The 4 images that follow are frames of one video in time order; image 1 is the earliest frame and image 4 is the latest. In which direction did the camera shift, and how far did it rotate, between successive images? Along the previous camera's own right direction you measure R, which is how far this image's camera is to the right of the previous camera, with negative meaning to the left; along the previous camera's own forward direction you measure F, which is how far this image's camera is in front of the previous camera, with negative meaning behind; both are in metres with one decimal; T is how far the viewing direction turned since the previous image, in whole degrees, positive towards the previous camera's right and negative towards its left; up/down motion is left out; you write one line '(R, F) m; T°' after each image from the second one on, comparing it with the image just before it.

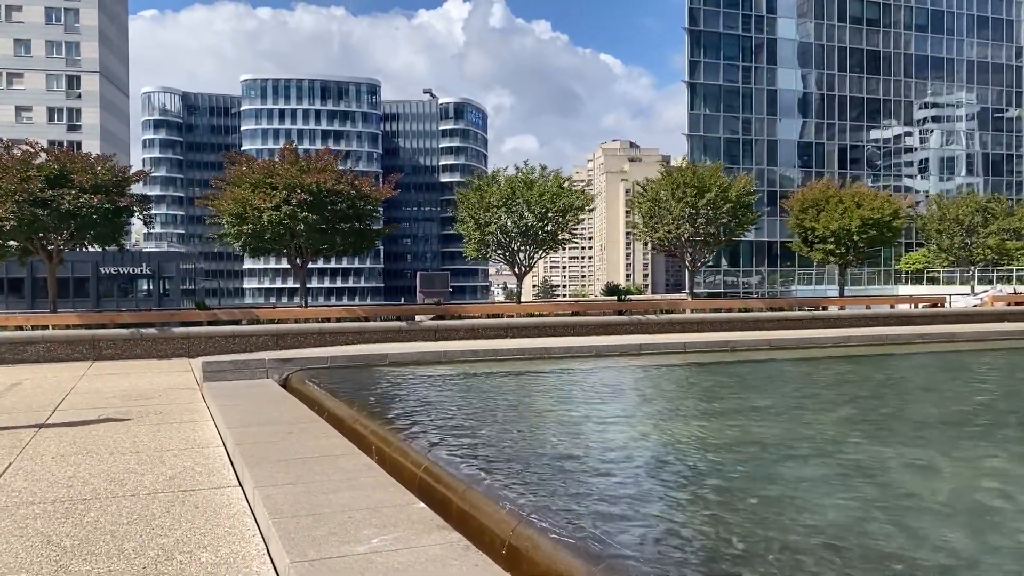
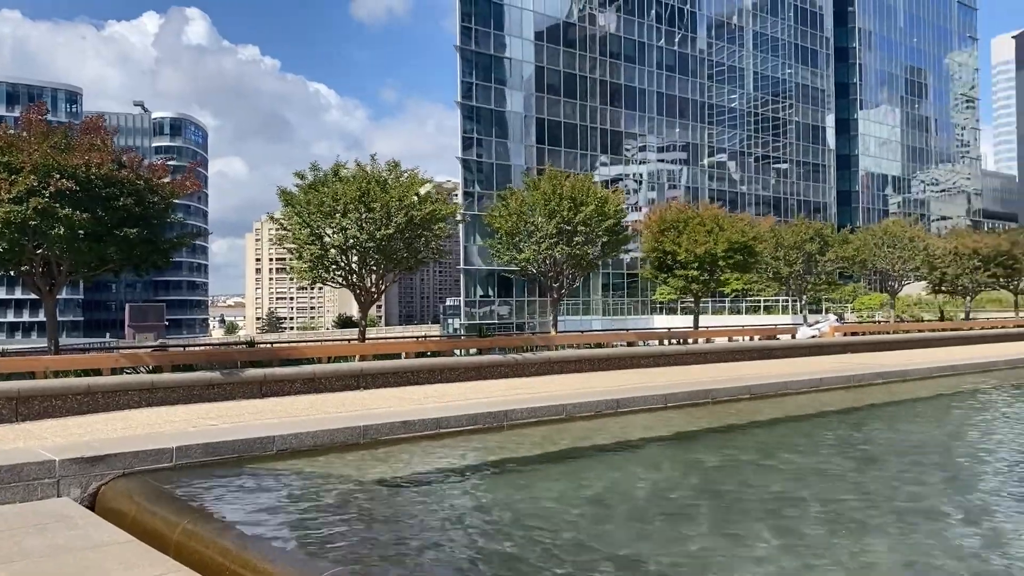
(-2.5, +5.4) m; +18°
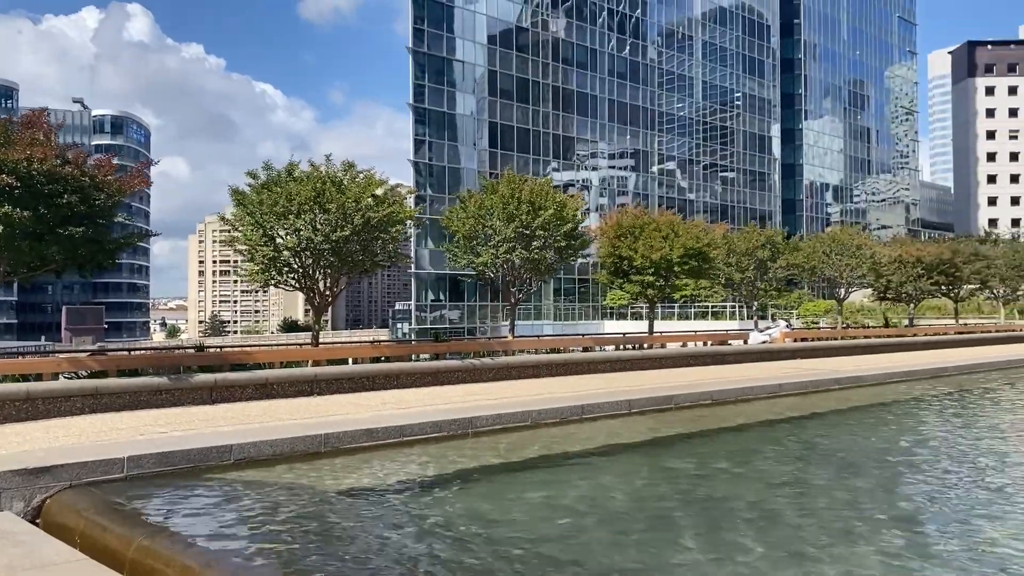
(-0.2, +0.2) m; +3°
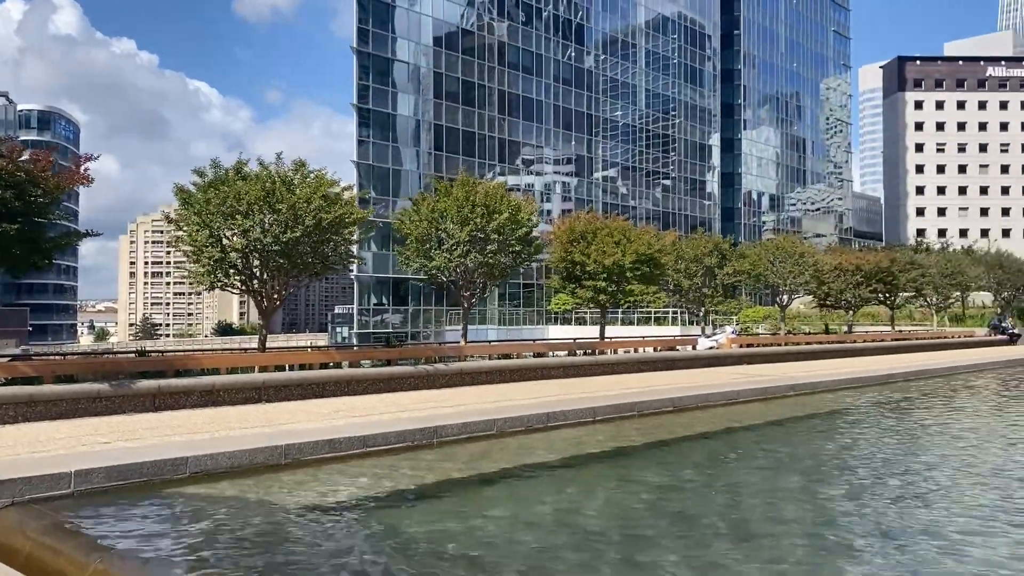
(-0.3, +0.3) m; +4°
